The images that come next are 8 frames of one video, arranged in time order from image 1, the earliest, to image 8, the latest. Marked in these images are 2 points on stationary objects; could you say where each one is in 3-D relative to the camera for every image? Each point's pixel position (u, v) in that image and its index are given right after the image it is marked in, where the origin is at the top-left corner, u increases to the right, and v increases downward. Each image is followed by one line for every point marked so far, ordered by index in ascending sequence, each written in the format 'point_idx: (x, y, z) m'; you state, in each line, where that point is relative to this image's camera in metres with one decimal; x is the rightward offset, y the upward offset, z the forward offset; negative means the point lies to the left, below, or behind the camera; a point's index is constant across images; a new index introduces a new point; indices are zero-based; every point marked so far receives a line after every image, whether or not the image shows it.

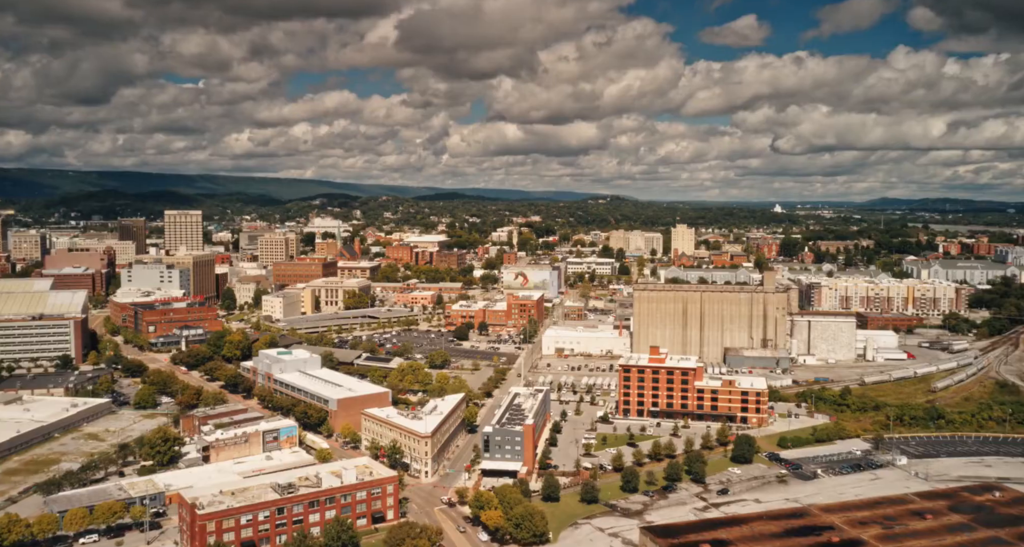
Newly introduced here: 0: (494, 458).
0: (-0.5, -4.7, +19.1) m
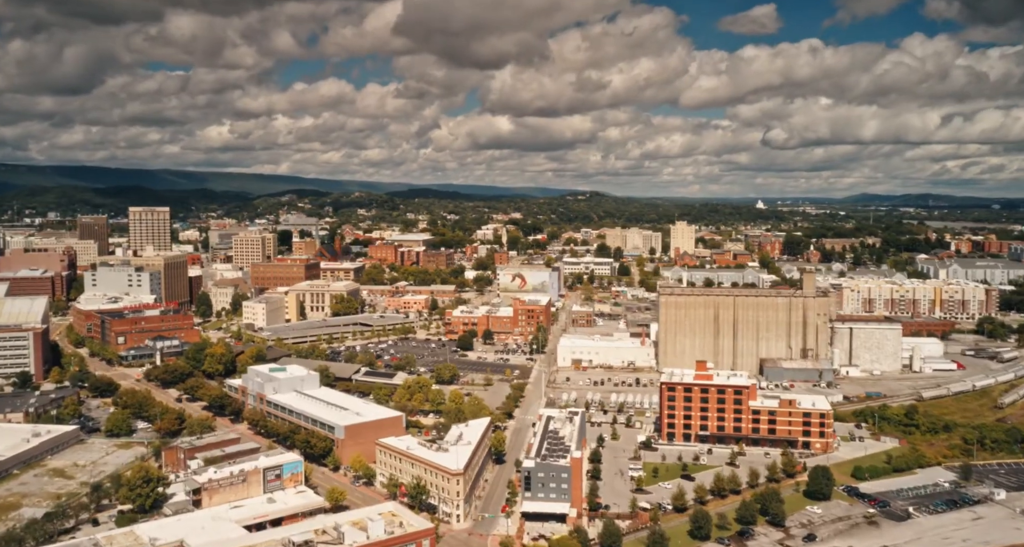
0: (+0.5, -5.0, +16.5) m
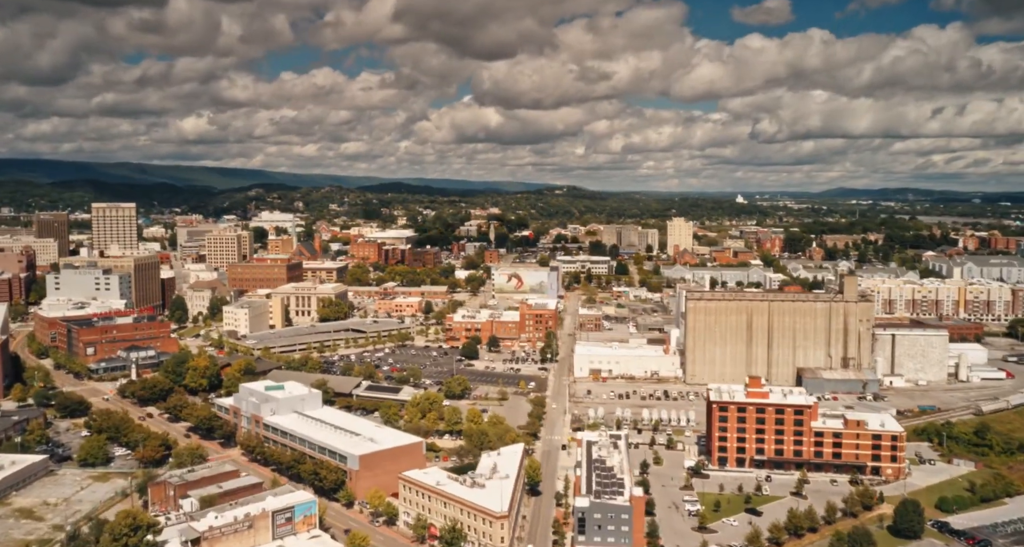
0: (+1.5, -5.2, +14.4) m
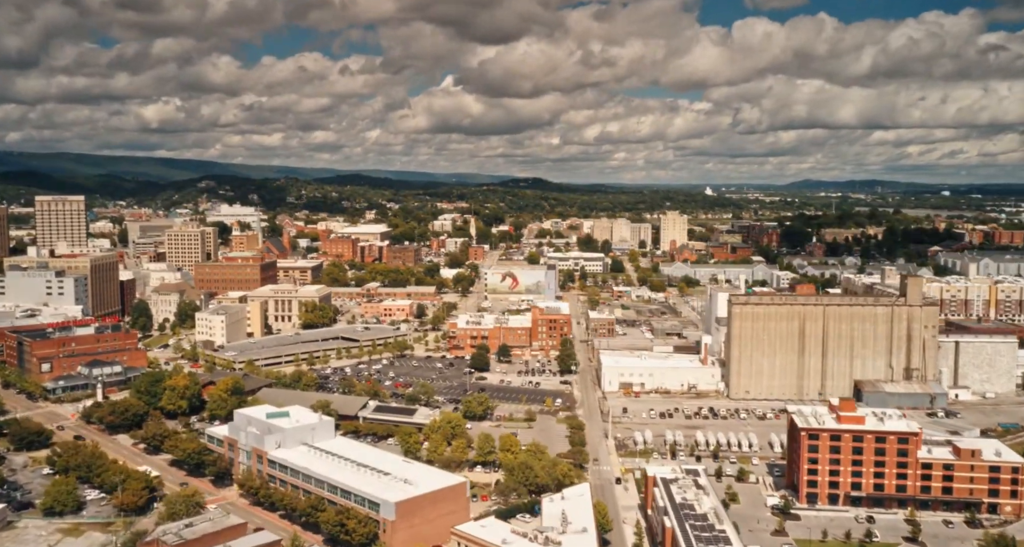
0: (+3.0, -5.5, +11.8) m
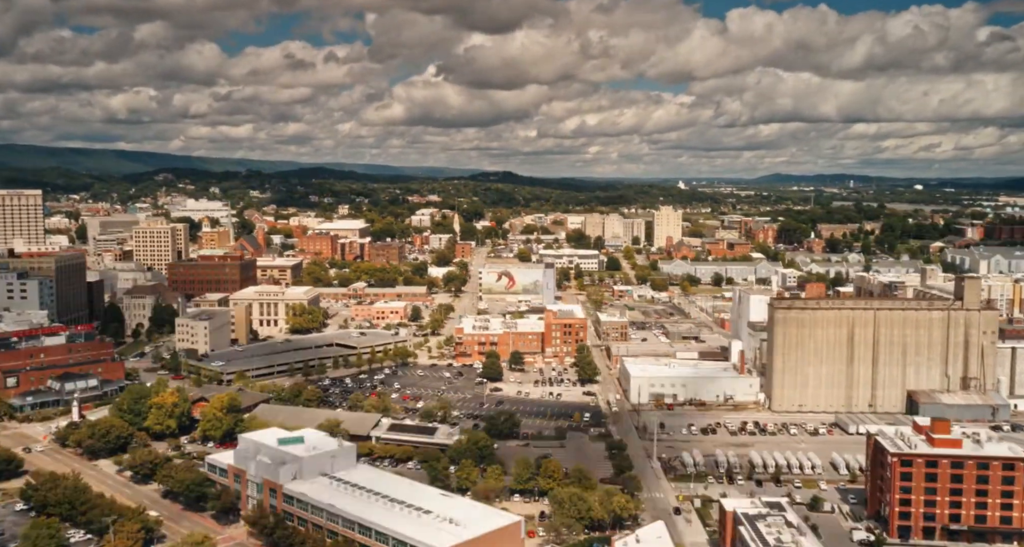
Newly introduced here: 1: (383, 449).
0: (+4.3, -5.7, +10.1) m
1: (-3.5, -4.6, +19.7) m
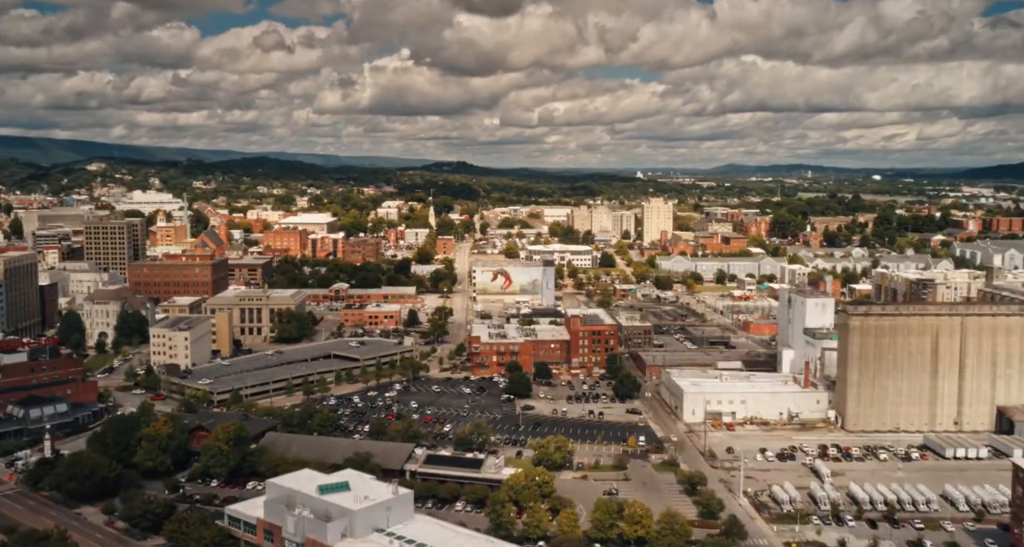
0: (+6.5, -6.0, +8.1) m
1: (-2.0, -4.9, +17.1) m
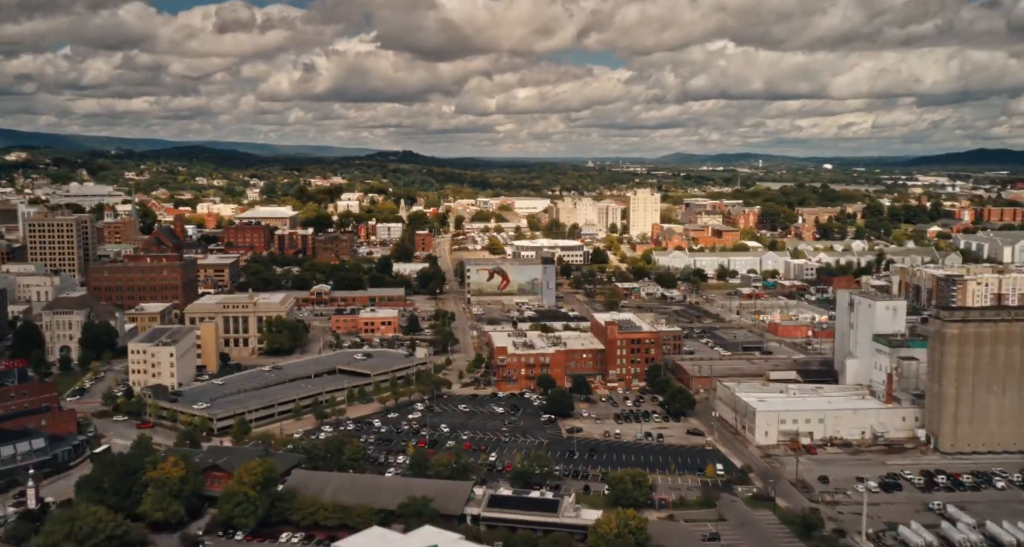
0: (+8.9, -6.4, +6.4) m
1: (-0.3, -5.2, +14.6) m
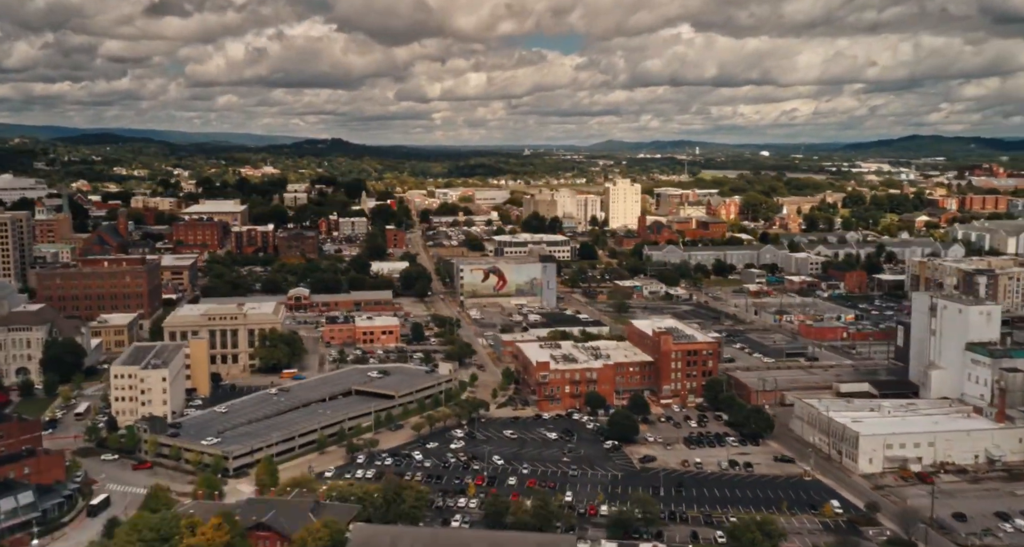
0: (+11.9, -6.7, +4.8) m
1: (+2.0, -5.6, +12.1) m
